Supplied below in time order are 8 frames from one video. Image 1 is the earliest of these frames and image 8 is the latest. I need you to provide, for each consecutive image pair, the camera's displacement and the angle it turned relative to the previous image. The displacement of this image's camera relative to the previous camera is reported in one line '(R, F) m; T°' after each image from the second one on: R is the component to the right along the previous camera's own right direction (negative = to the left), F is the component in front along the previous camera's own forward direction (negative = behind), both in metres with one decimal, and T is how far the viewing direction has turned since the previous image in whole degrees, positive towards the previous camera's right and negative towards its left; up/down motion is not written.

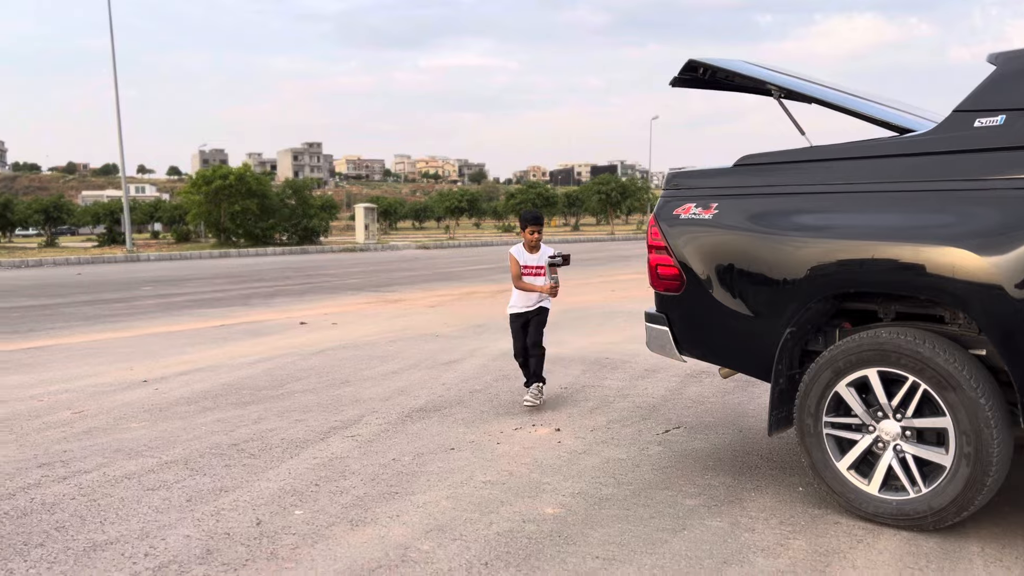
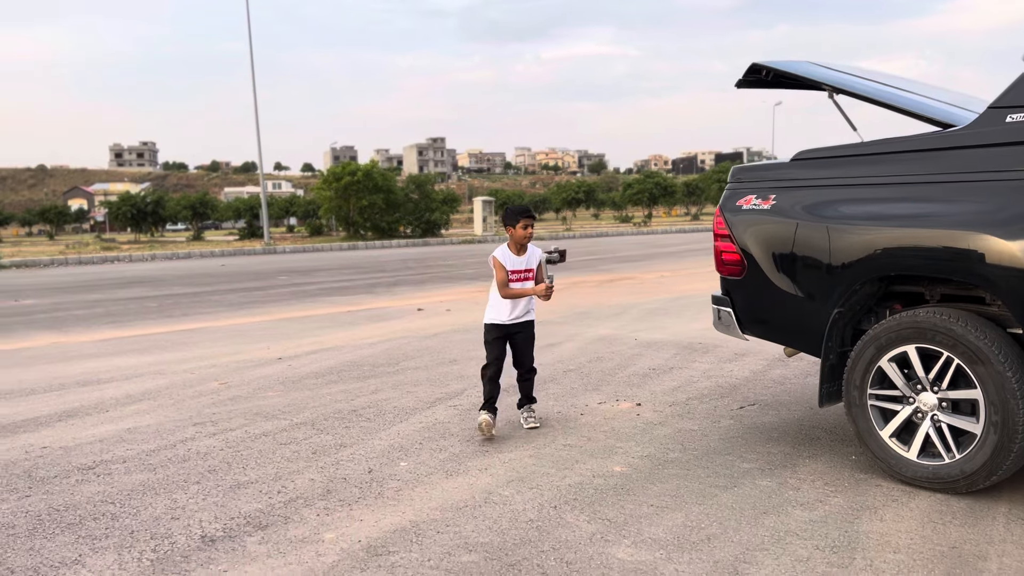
(+0.2, -0.5) m; -8°
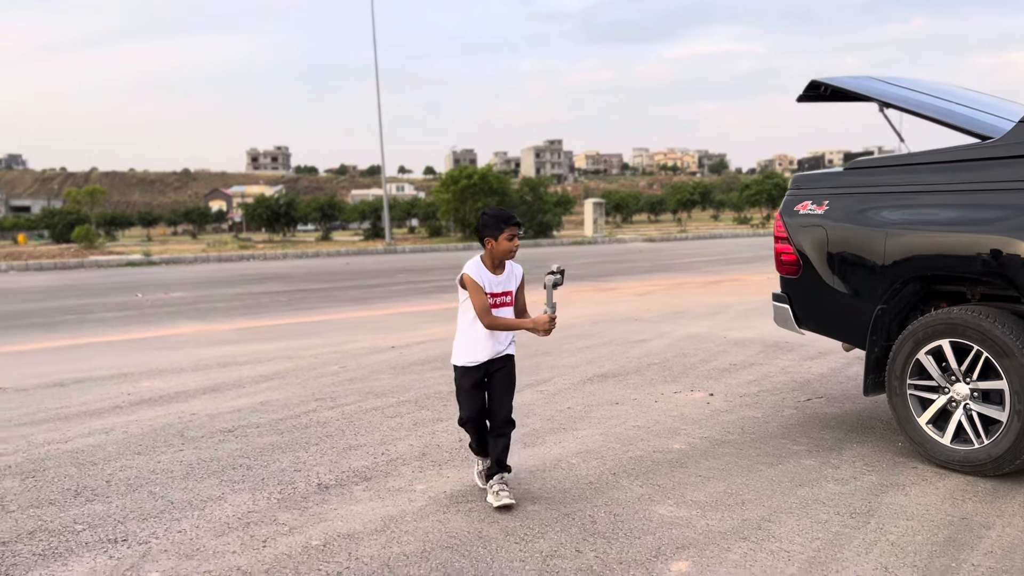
(+0.2, -0.5) m; -8°
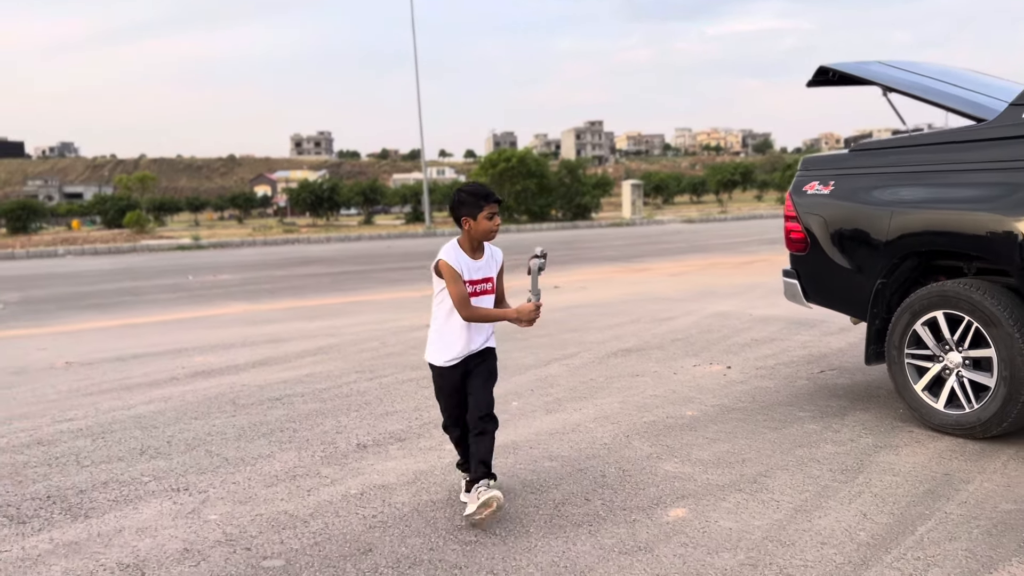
(+0.1, -0.3) m; -3°
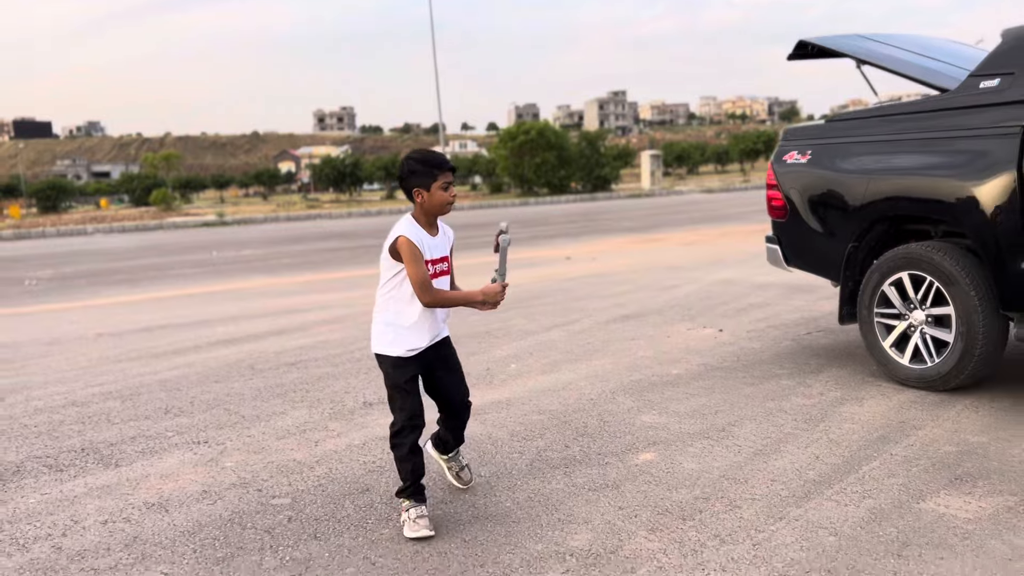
(+0.2, -0.3) m; -2°
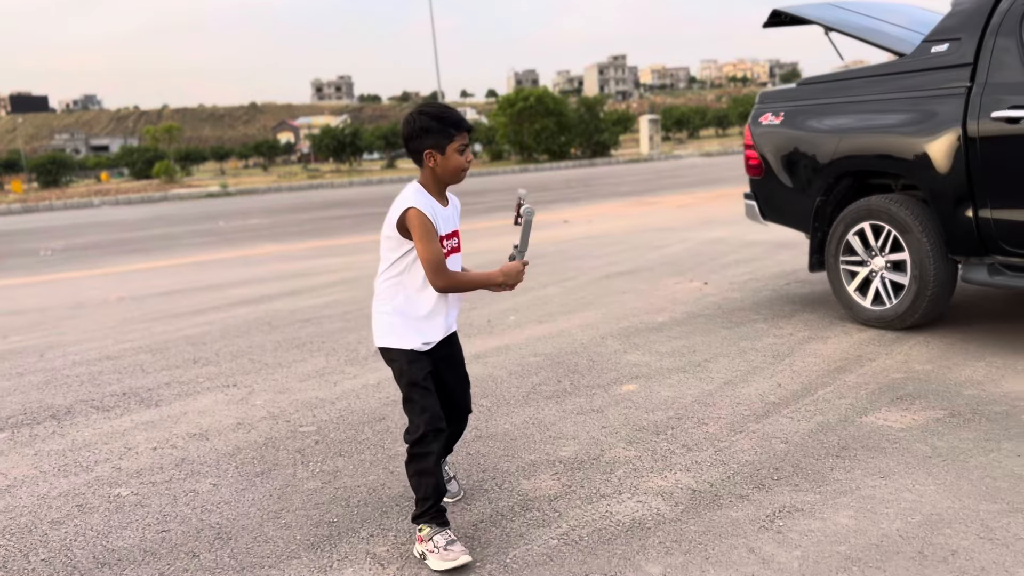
(0.0, -0.4) m; 0°
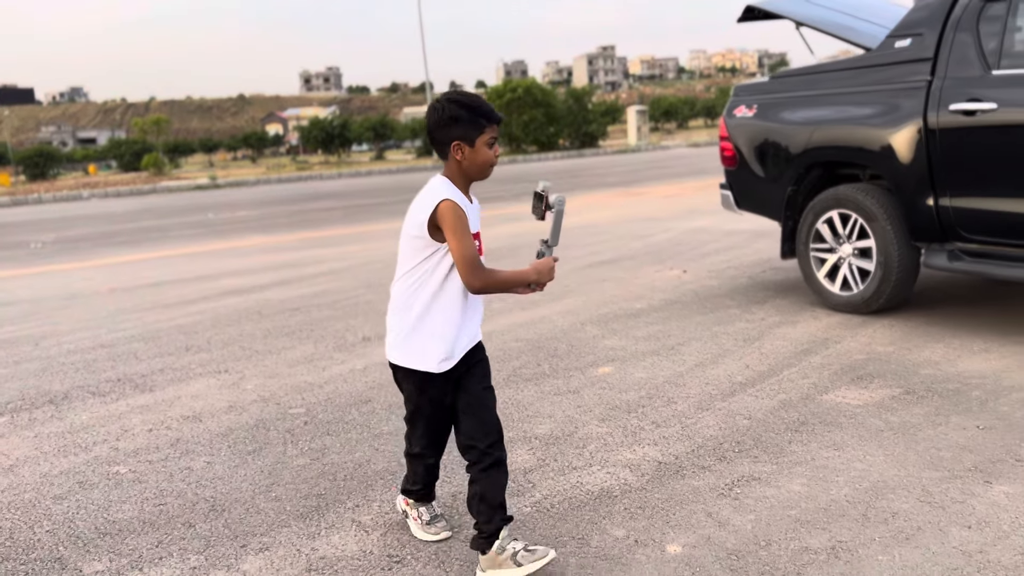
(0.0, -0.2) m; +1°
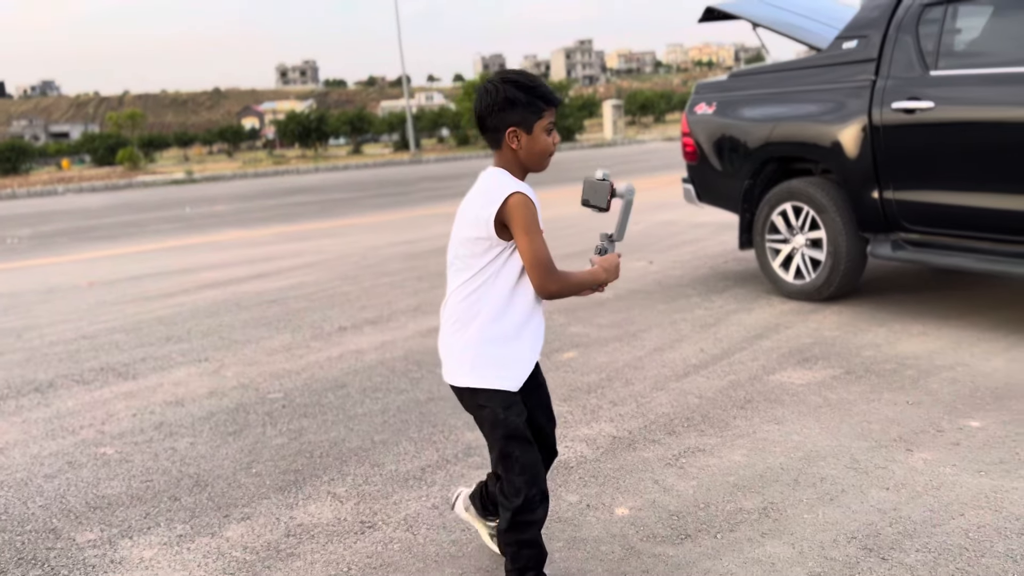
(+0.1, -0.2) m; +1°
